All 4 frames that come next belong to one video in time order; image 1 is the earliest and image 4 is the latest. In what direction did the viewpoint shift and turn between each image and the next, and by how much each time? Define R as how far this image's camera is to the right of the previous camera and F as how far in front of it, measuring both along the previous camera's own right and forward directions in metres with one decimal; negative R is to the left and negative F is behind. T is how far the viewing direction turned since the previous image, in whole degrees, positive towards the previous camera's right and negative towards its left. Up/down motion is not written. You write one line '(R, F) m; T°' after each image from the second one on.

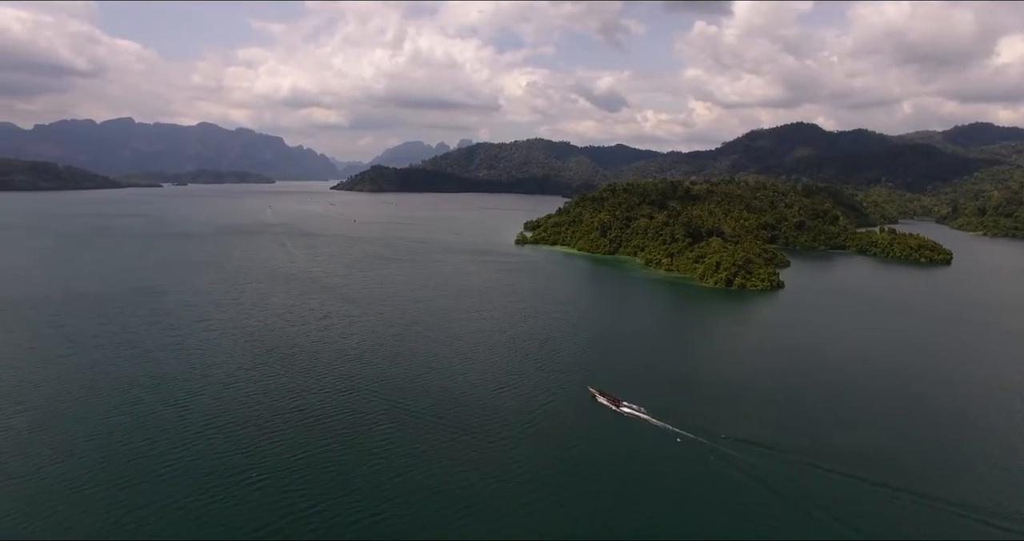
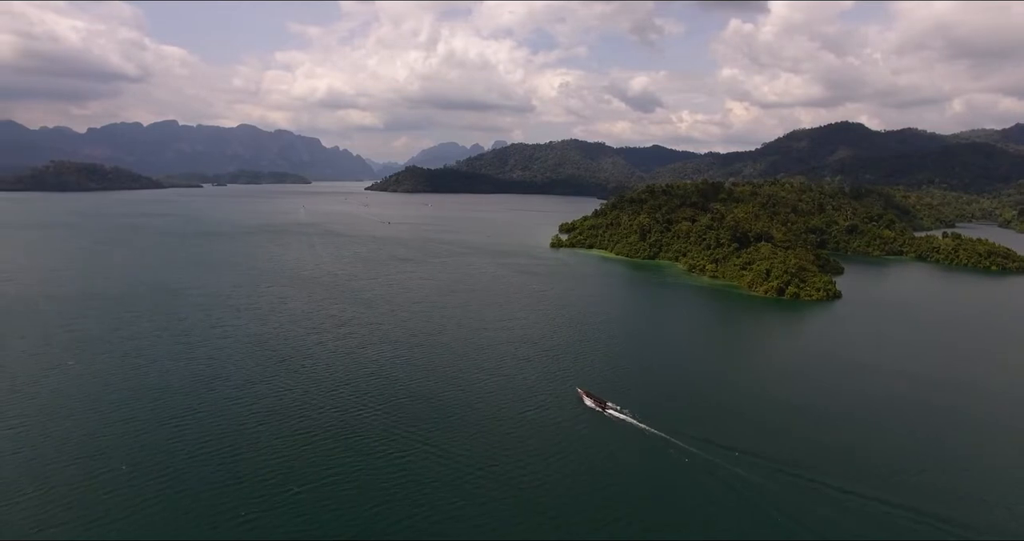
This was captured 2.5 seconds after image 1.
(0.0, +2.6) m; -3°
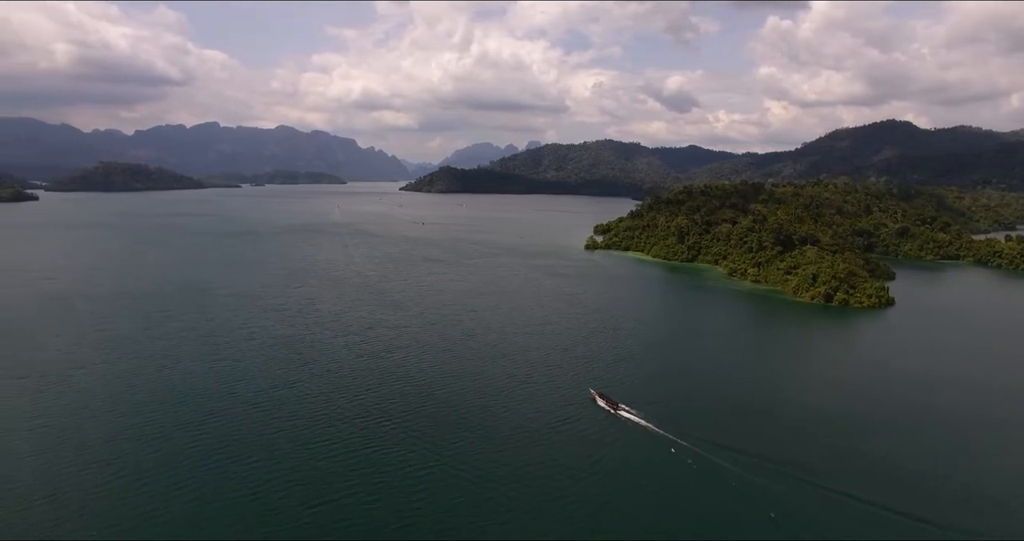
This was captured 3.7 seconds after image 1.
(0.0, +1.2) m; -3°
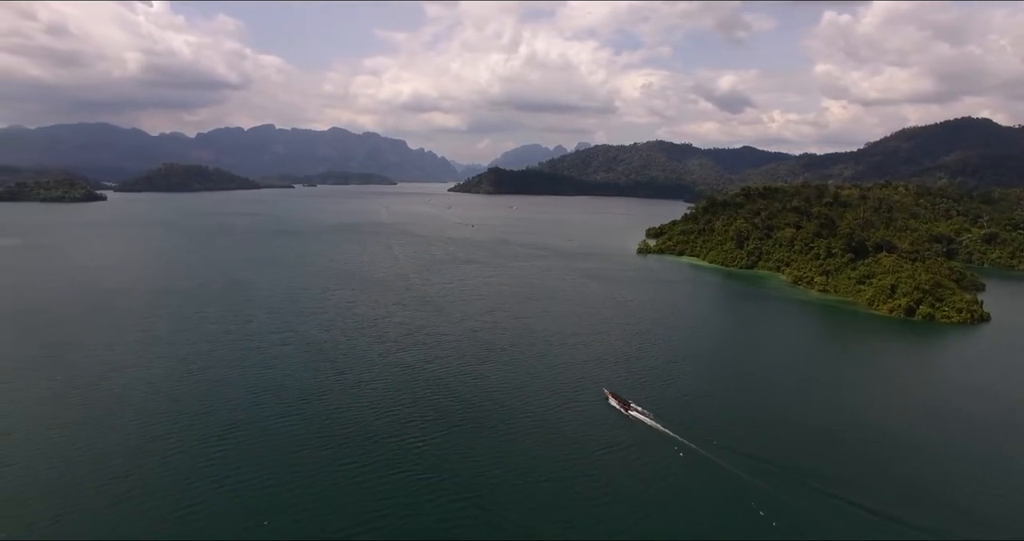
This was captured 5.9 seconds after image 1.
(-0.1, +2.2) m; -4°
